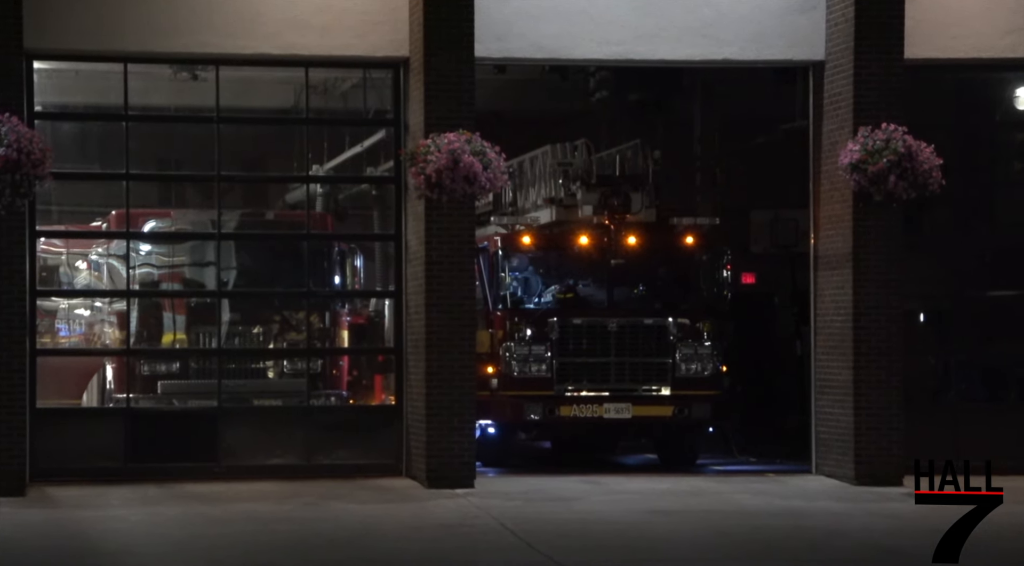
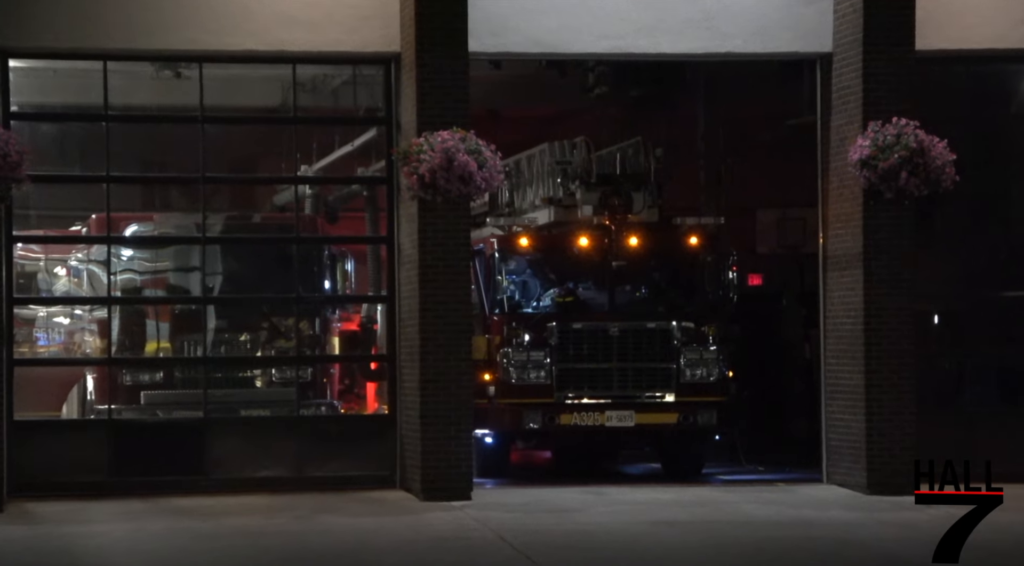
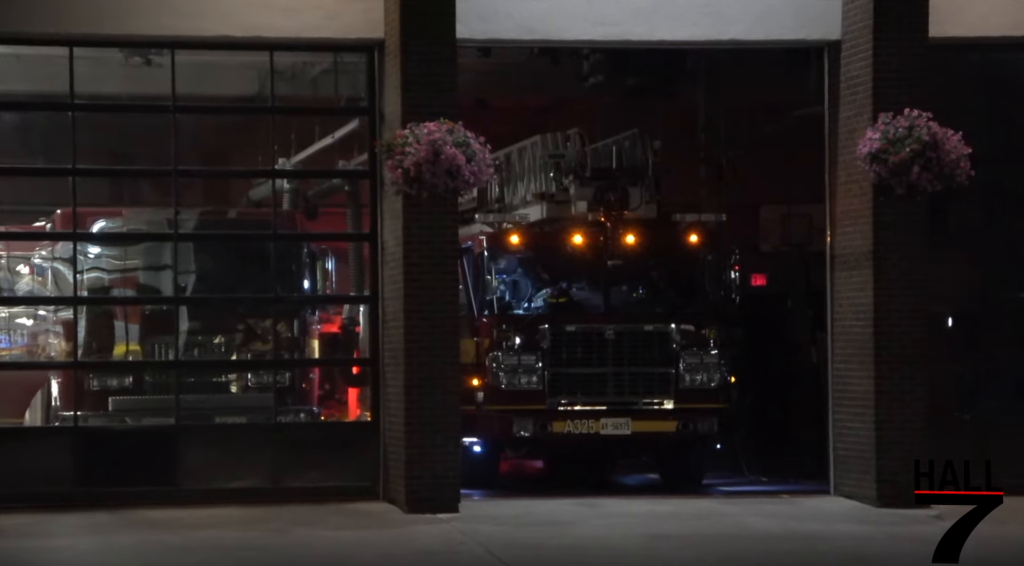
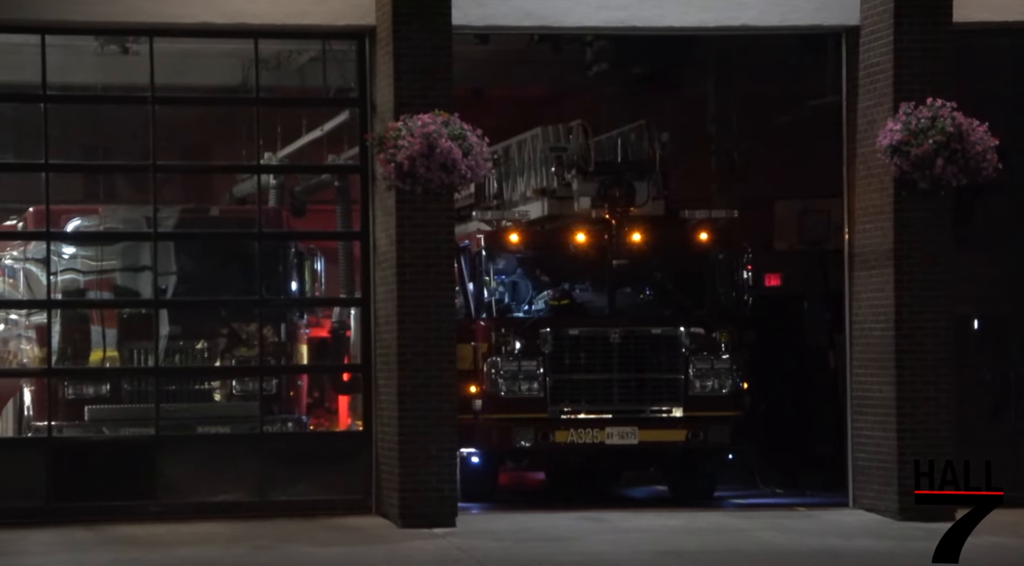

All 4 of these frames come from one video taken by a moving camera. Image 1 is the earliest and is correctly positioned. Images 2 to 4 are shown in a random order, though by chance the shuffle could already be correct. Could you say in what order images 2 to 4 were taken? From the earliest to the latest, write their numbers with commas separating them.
2, 3, 4
